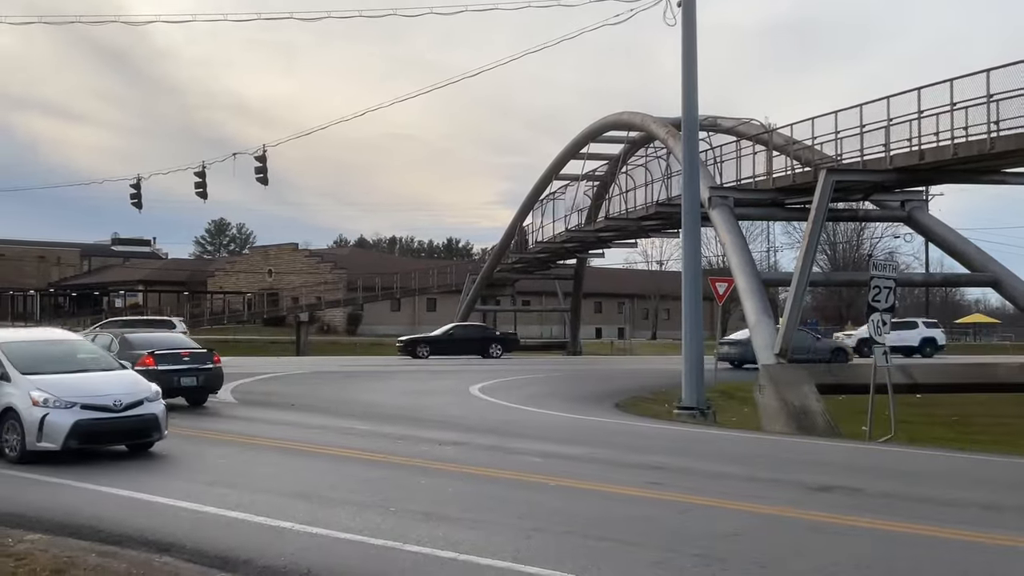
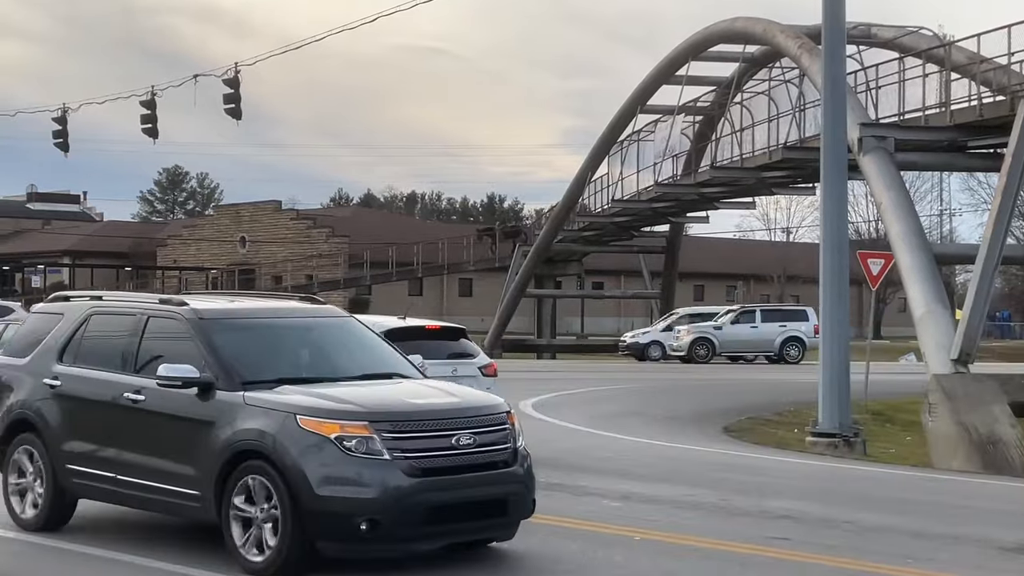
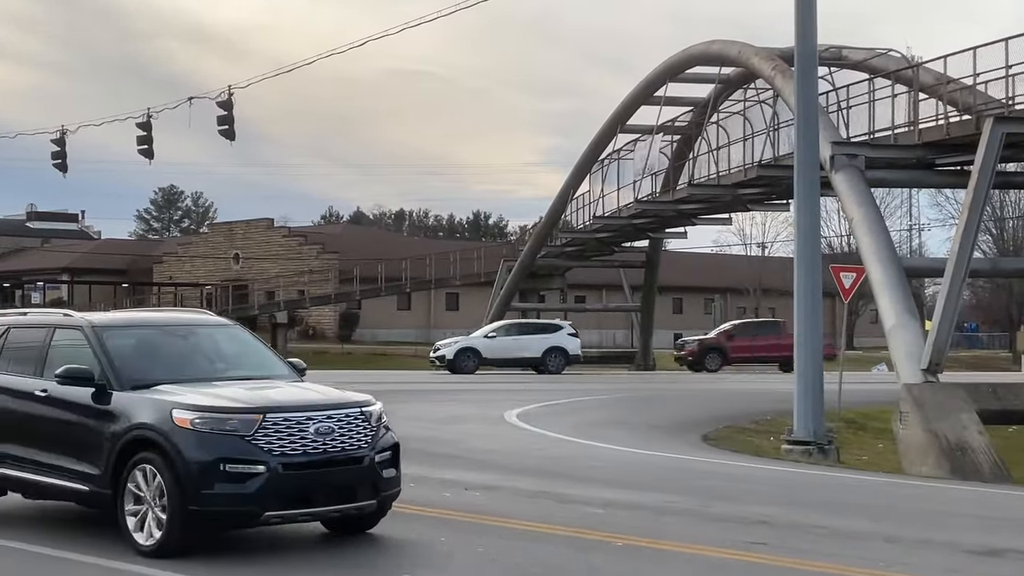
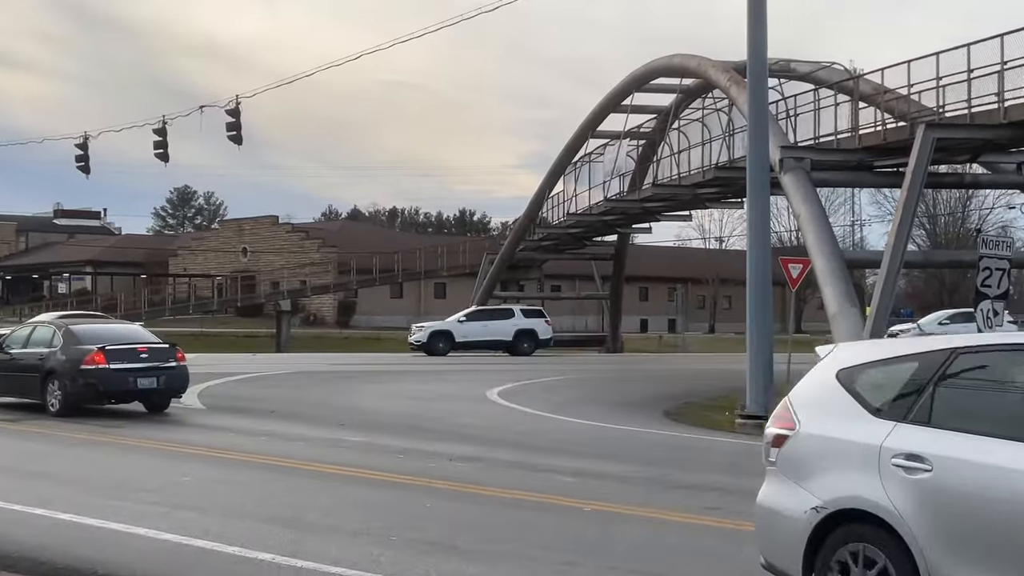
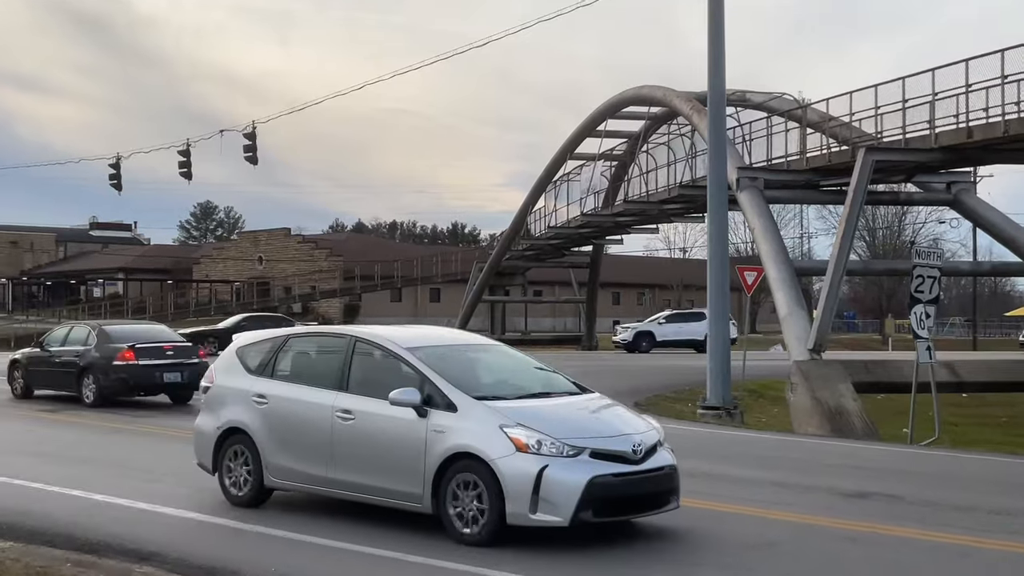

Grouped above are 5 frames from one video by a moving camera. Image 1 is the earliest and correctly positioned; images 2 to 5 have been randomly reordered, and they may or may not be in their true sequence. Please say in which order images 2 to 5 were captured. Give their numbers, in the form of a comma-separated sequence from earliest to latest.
5, 4, 3, 2
